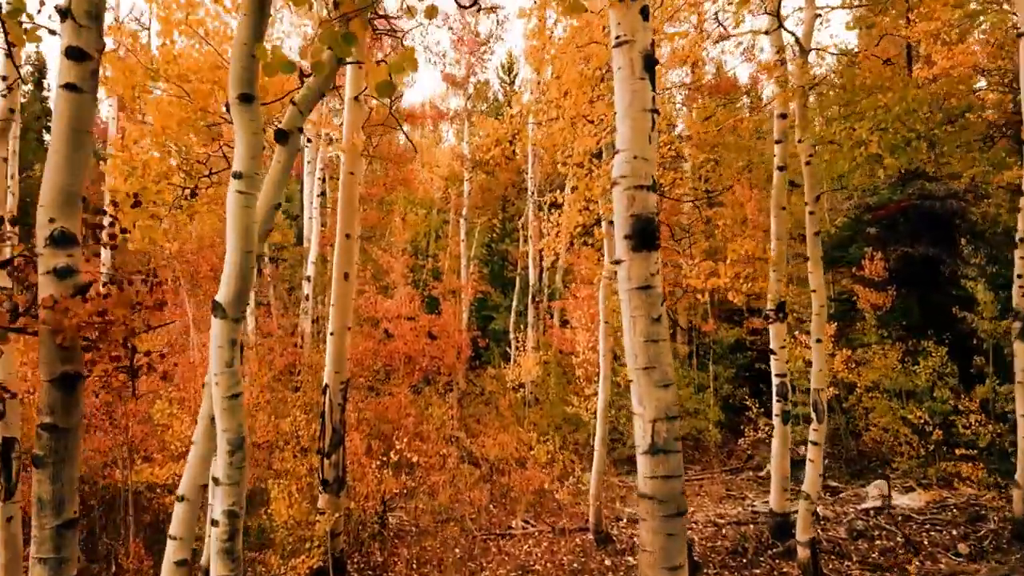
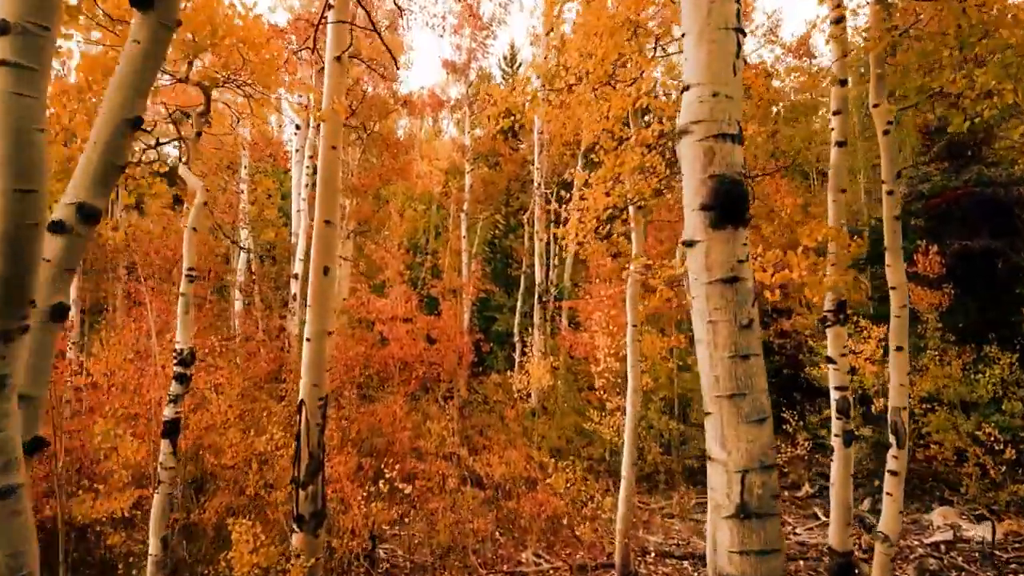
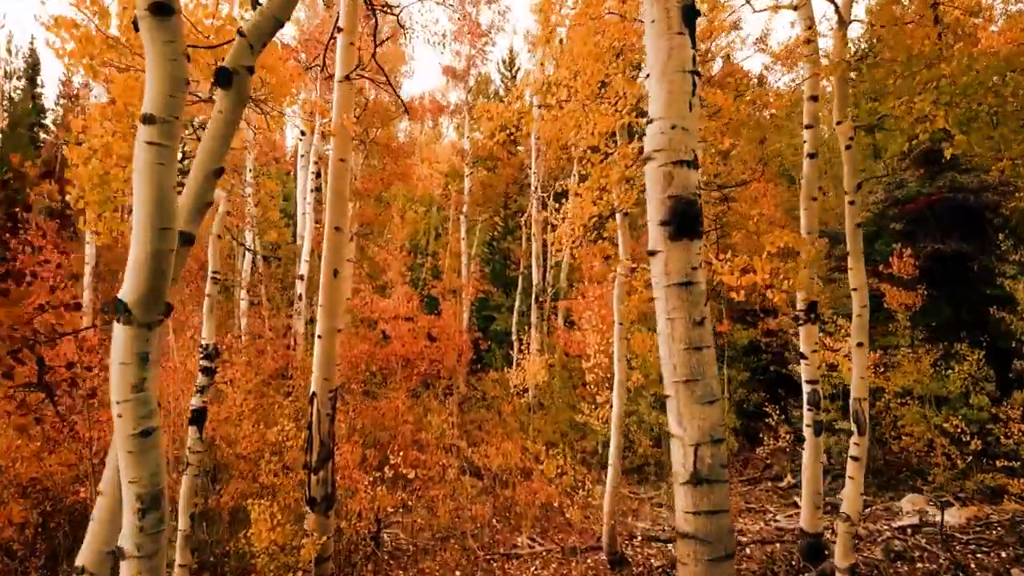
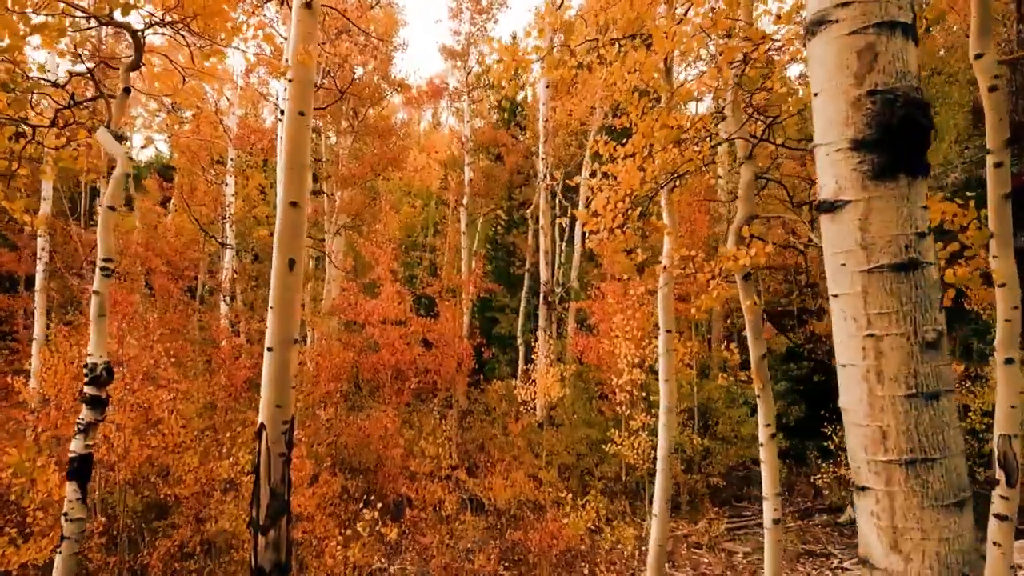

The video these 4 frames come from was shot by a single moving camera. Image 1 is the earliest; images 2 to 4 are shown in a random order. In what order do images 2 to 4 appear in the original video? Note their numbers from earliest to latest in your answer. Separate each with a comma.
3, 2, 4
